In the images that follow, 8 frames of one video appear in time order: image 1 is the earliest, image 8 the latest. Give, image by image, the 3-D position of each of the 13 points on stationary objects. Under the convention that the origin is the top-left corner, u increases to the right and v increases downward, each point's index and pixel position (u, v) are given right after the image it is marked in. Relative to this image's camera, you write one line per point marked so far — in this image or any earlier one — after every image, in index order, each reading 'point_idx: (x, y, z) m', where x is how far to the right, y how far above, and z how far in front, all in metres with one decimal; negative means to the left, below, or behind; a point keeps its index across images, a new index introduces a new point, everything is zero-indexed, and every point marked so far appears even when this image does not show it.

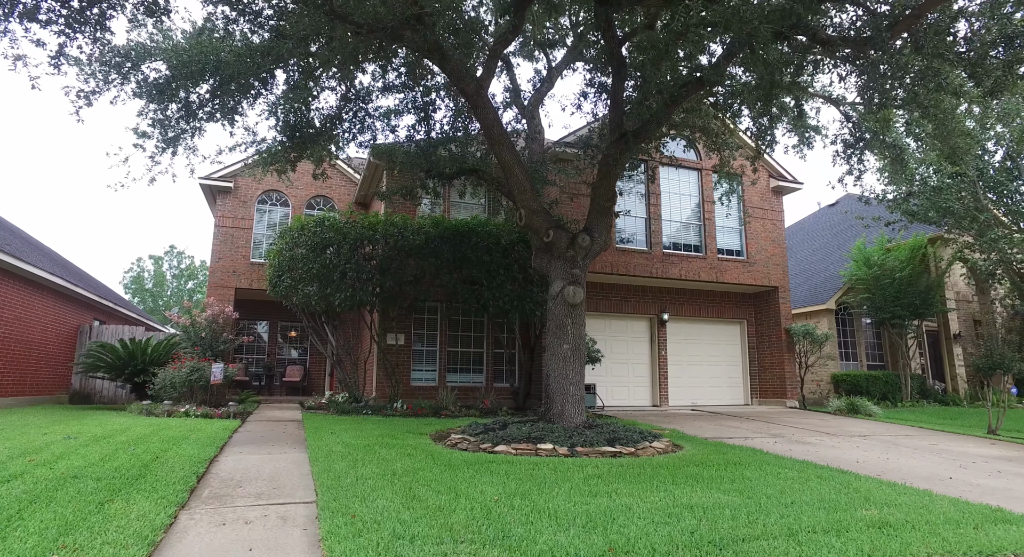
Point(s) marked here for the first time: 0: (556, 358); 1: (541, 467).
0: (+0.6, -1.1, +7.8) m
1: (+0.3, -1.8, +5.4) m
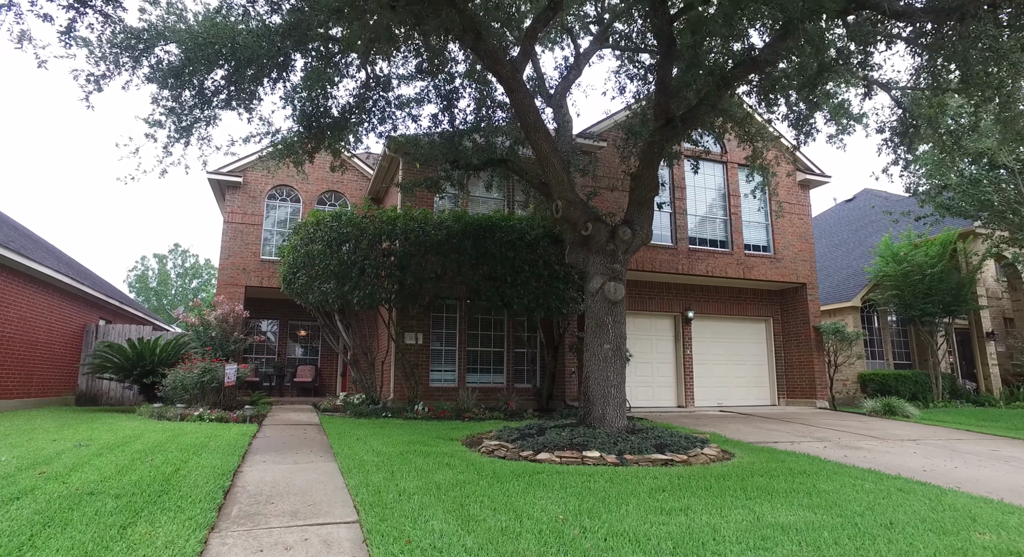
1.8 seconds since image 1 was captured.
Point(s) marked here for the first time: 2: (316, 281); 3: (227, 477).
0: (+1.1, -1.0, +7.3) m
1: (+0.7, -1.8, +5.0) m
2: (-3.7, -0.1, +10.5) m
3: (-2.4, -1.7, +4.8) m
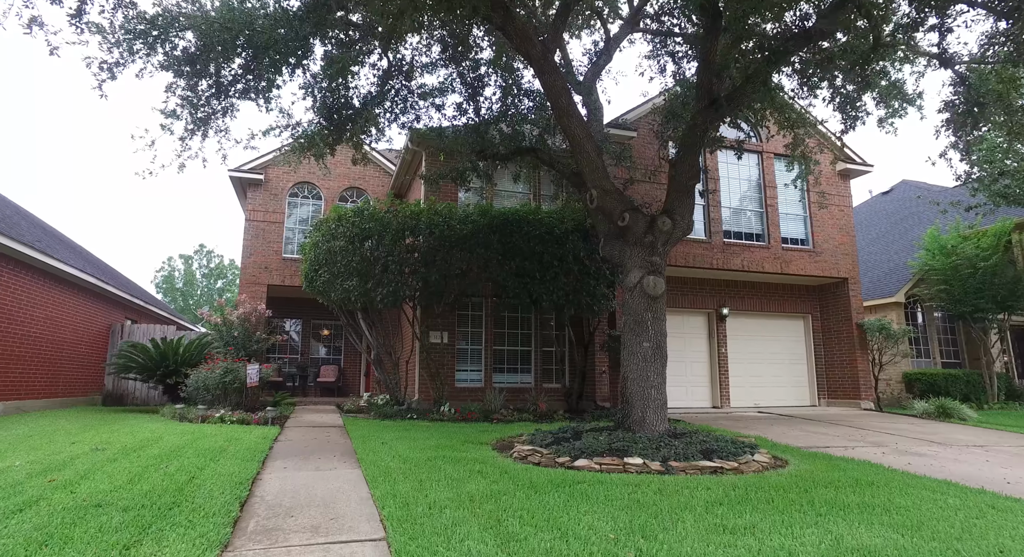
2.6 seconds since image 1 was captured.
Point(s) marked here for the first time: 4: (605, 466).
0: (+1.5, -1.0, +6.8) m
1: (+1.1, -1.7, +4.5) m
2: (-3.2, 0.0, +10.2) m
3: (-2.1, -1.7, +4.5) m
4: (+0.9, -1.9, +5.6) m
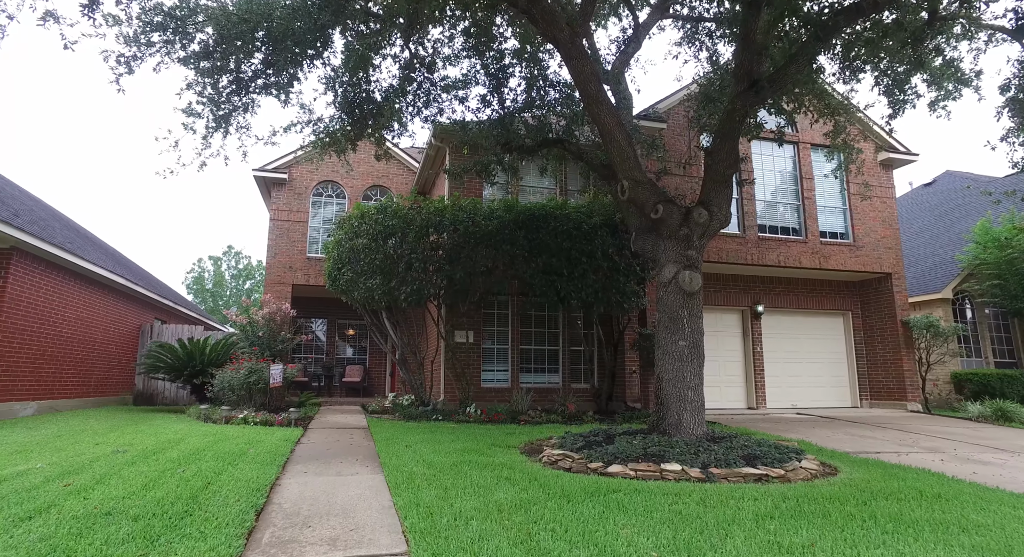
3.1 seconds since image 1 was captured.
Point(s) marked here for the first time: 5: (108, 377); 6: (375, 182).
0: (+1.8, -0.9, +6.5) m
1: (+1.3, -1.7, +4.2) m
2: (-2.7, 0.0, +10.0) m
3: (-1.9, -1.6, +4.2) m
4: (+1.2, -1.8, +5.3) m
5: (-9.4, -2.3, +13.0) m
6: (-3.6, +2.5, +14.8) m
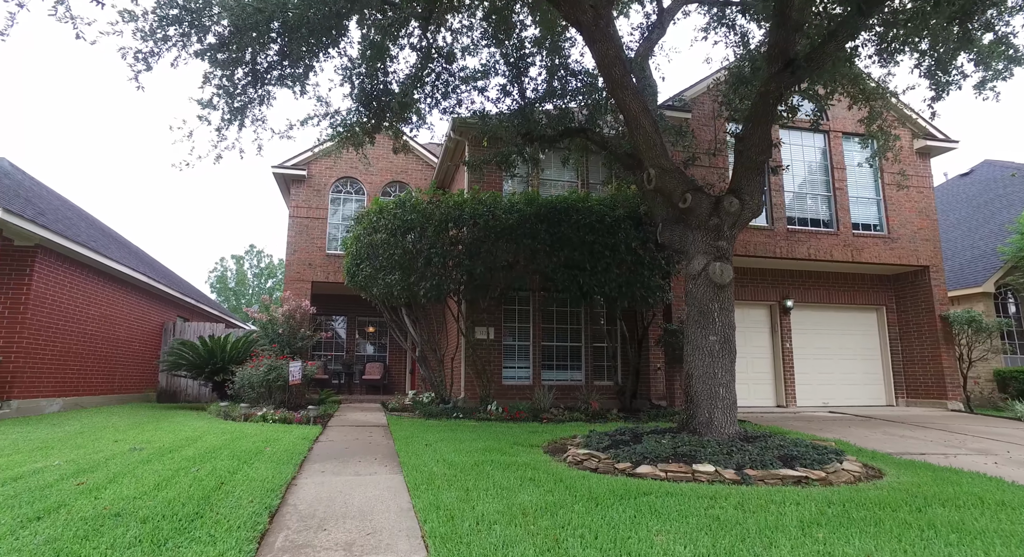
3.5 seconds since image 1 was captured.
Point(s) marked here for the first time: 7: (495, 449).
0: (+2.1, -0.8, +6.2) m
1: (+1.5, -1.6, +3.9) m
2: (-2.3, +0.1, +9.9) m
3: (-1.7, -1.6, +4.1) m
4: (+1.4, -1.8, +5.0) m
5: (-8.9, -2.2, +13.1) m
6: (-3.1, +2.6, +14.6) m
7: (-0.2, -1.8, +6.1) m
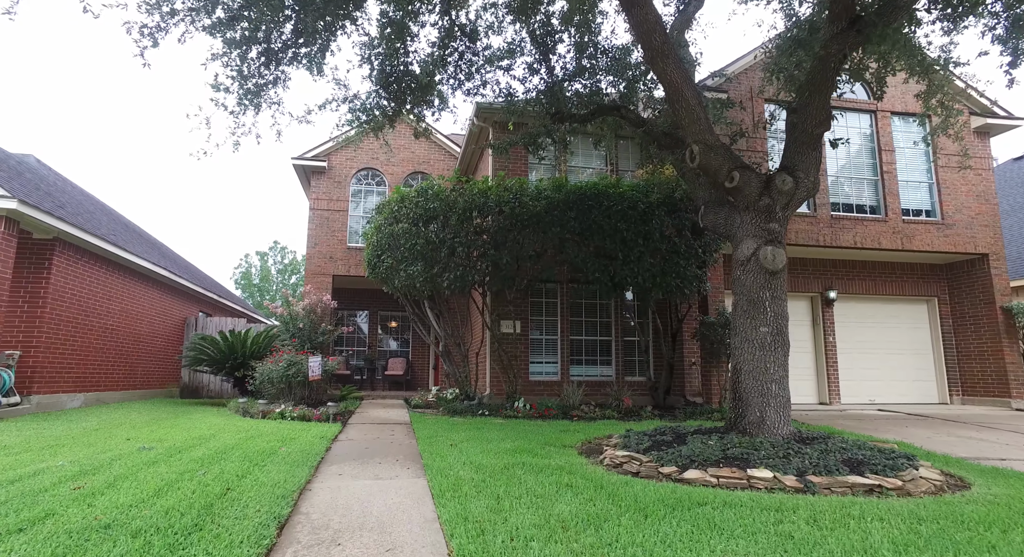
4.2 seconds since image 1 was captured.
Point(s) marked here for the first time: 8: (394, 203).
0: (+2.4, -0.7, +5.6) m
1: (+1.7, -1.5, +3.4) m
2: (-1.9, +0.2, +9.5) m
3: (-1.5, -1.5, +3.7) m
4: (+1.7, -1.6, +4.5) m
5: (-8.3, -2.1, +12.9) m
6: (-2.5, +2.8, +14.3) m
7: (+0.1, -1.7, +5.6) m
8: (-2.1, +1.3, +9.8) m
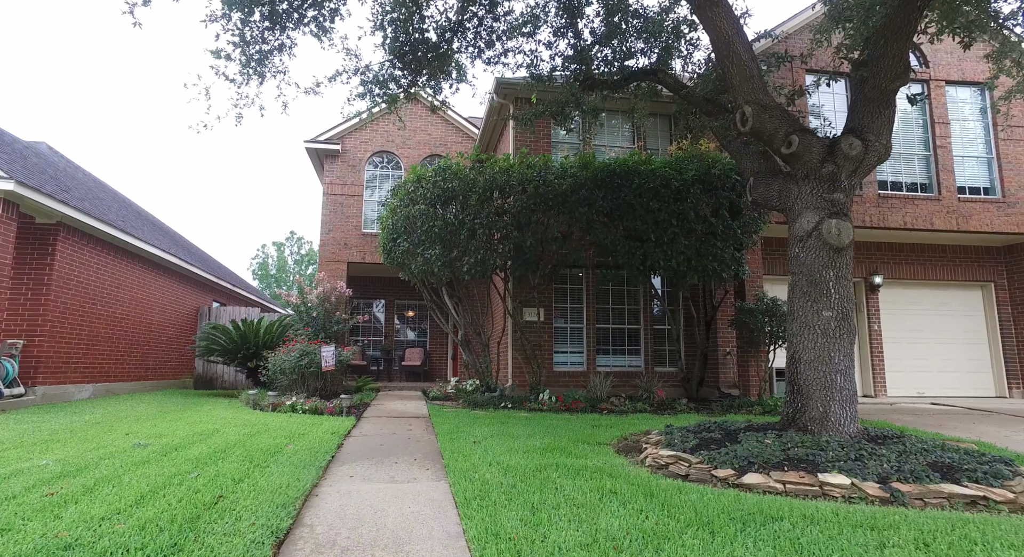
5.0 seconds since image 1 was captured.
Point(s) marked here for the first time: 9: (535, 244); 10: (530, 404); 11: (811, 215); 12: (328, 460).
0: (+2.7, -0.5, +5.0) m
1: (+1.9, -1.3, +2.8) m
2: (-1.5, +0.5, +9.0) m
3: (-1.3, -1.3, +3.2) m
4: (+1.9, -1.4, +3.9) m
5: (-7.8, -1.8, +12.6) m
6: (-2.0, +3.1, +13.7) m
7: (+0.4, -1.5, +5.0) m
8: (-1.7, +1.5, +9.2) m
9: (+0.3, +0.5, +8.4) m
10: (+0.3, -1.9, +8.4) m
11: (+2.7, +0.6, +5.0) m
12: (-1.5, -1.5, +4.5) m
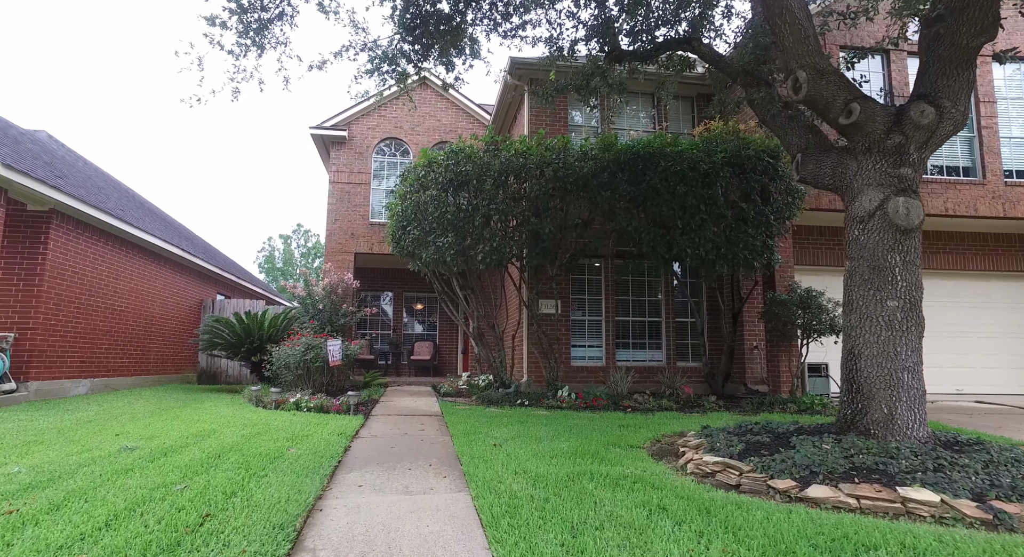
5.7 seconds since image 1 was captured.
0: (+2.9, -0.4, +4.4) m
1: (+2.1, -1.2, +2.3) m
2: (-1.2, +0.6, +8.5) m
3: (-1.1, -1.2, +2.7) m
4: (+2.1, -1.3, +3.4) m
5: (-7.5, -1.6, +12.2) m
6: (-1.7, +3.3, +13.2) m
7: (+0.6, -1.4, +4.5) m
8: (-1.4, +1.7, +8.7) m
9: (+0.6, +0.7, +7.9) m
10: (+0.5, -1.7, +7.9) m
11: (+2.9, +0.7, +4.5) m
12: (-1.3, -1.3, +4.0) m
